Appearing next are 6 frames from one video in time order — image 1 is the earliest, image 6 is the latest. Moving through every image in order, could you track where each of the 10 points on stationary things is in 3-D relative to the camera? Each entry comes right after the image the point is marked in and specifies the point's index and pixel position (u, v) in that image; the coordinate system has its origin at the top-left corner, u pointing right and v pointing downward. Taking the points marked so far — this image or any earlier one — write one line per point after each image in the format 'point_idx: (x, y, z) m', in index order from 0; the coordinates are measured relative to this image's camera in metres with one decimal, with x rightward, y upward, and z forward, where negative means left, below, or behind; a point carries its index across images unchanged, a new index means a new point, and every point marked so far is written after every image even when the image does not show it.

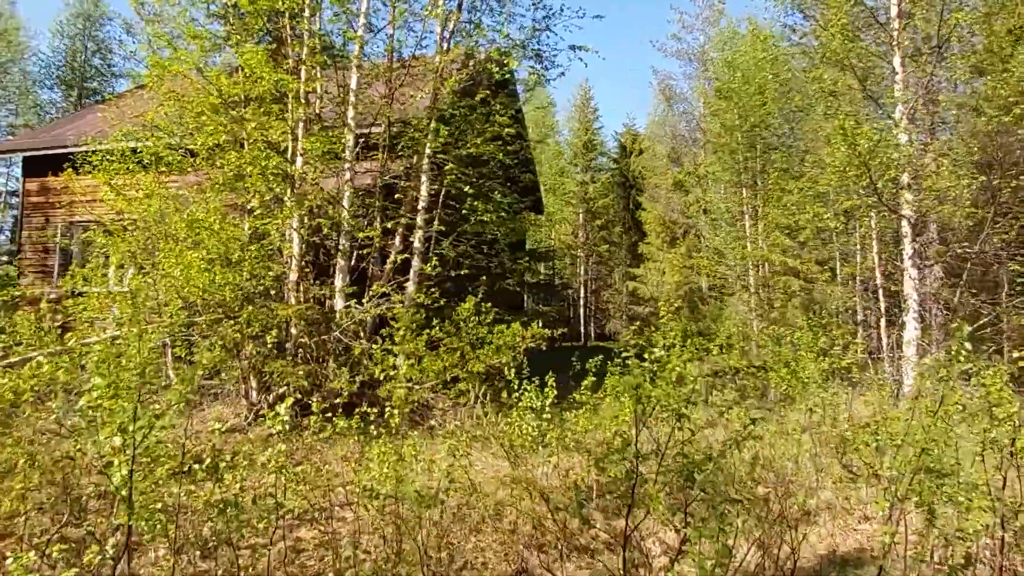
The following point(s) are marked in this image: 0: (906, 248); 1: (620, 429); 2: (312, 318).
0: (+5.8, +0.6, +10.1) m
1: (+0.8, -1.1, +5.2) m
2: (-2.3, -0.4, +7.8) m
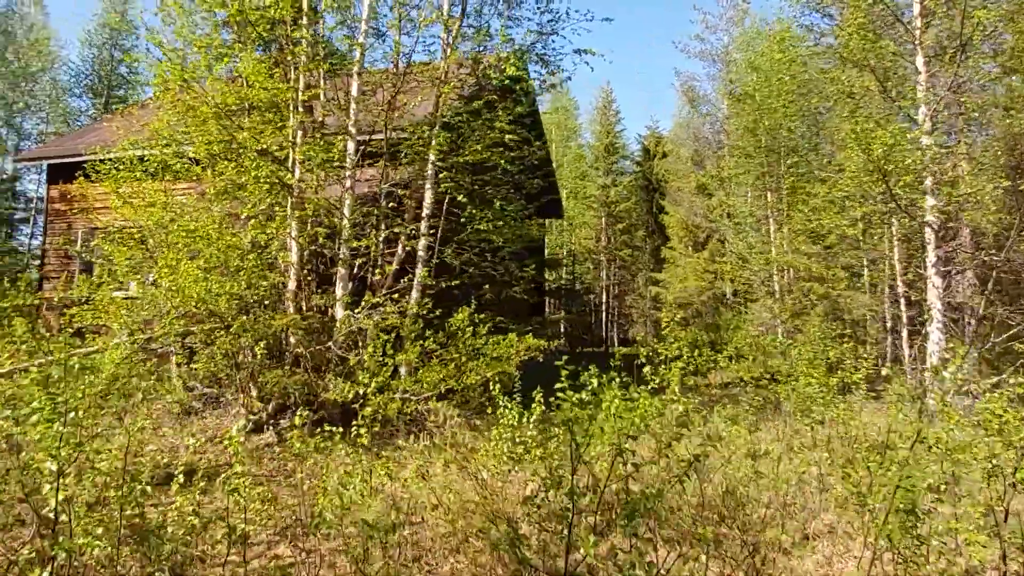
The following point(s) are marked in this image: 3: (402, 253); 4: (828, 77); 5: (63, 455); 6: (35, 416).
0: (+5.9, +0.5, +9.6) m
1: (+0.7, -1.2, +5.0) m
2: (-2.3, -0.5, +7.7) m
3: (-1.4, +0.4, +8.6) m
4: (+4.9, +3.3, +10.8) m
5: (-2.2, -0.8, +3.4) m
6: (-2.4, -0.6, +3.5) m
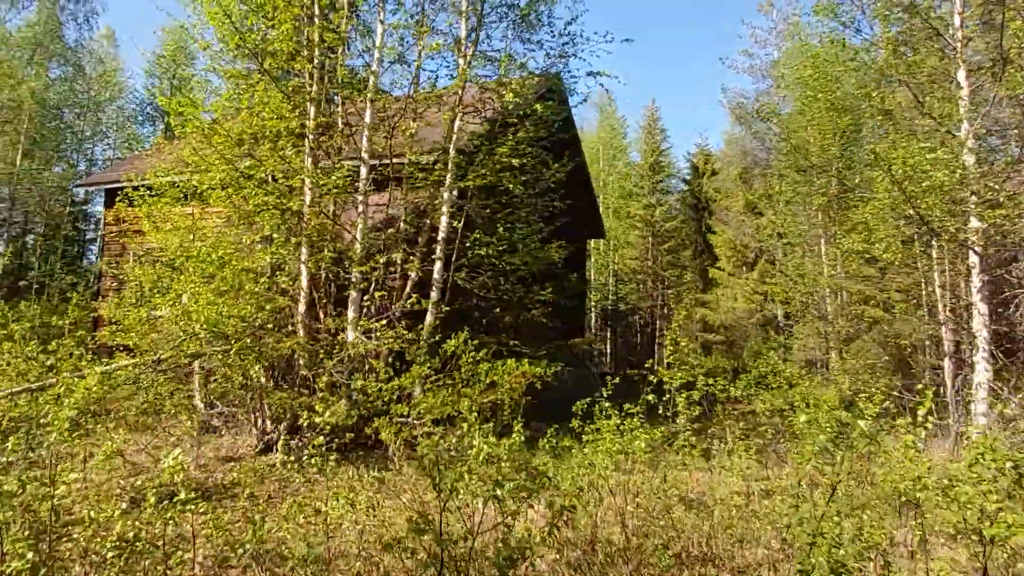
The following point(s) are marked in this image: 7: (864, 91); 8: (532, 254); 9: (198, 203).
0: (+6.1, +0.1, +9.0) m
1: (+0.5, -1.4, +4.8) m
2: (-2.3, -0.8, +7.9) m
3: (-1.2, +0.1, +8.6) m
4: (+5.3, +2.9, +10.3) m
5: (-2.5, -1.0, +3.6) m
6: (-2.7, -0.8, +3.6) m
7: (+5.1, +2.9, +10.0) m
8: (+0.3, +0.5, +9.4) m
9: (-4.2, +1.1, +9.1) m
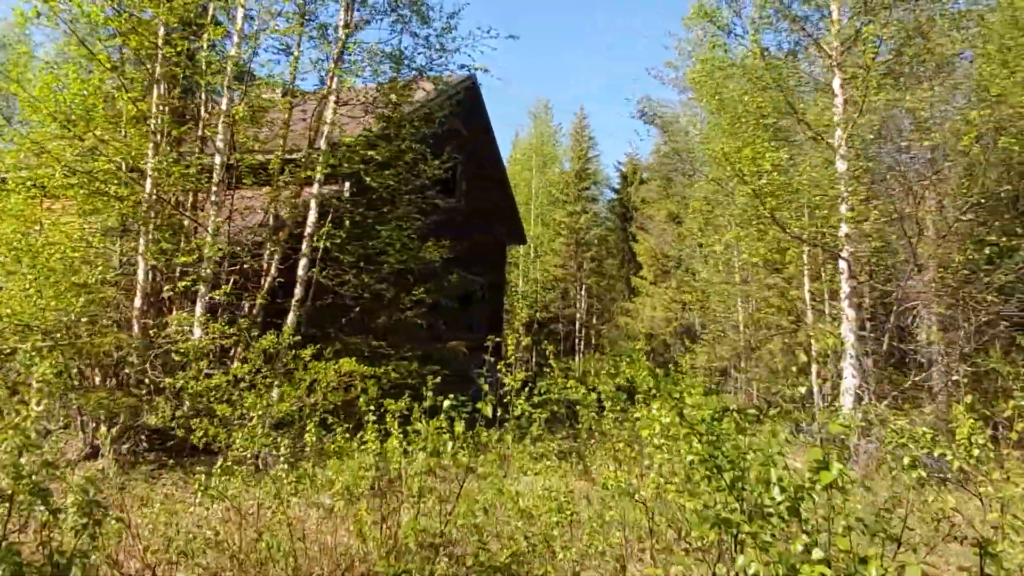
0: (+4.4, 0.0, +9.1) m
1: (-1.0, -1.3, +4.5) m
2: (-3.9, -0.7, +7.4) m
3: (-2.9, +0.2, +8.2) m
4: (+3.6, +2.9, +10.4) m
5: (-3.9, -0.8, +3.1) m
6: (-4.1, -0.6, +3.1) m
7: (+3.4, +2.8, +10.0) m
8: (-1.4, +0.5, +9.1) m
9: (-5.8, +1.2, +8.6) m
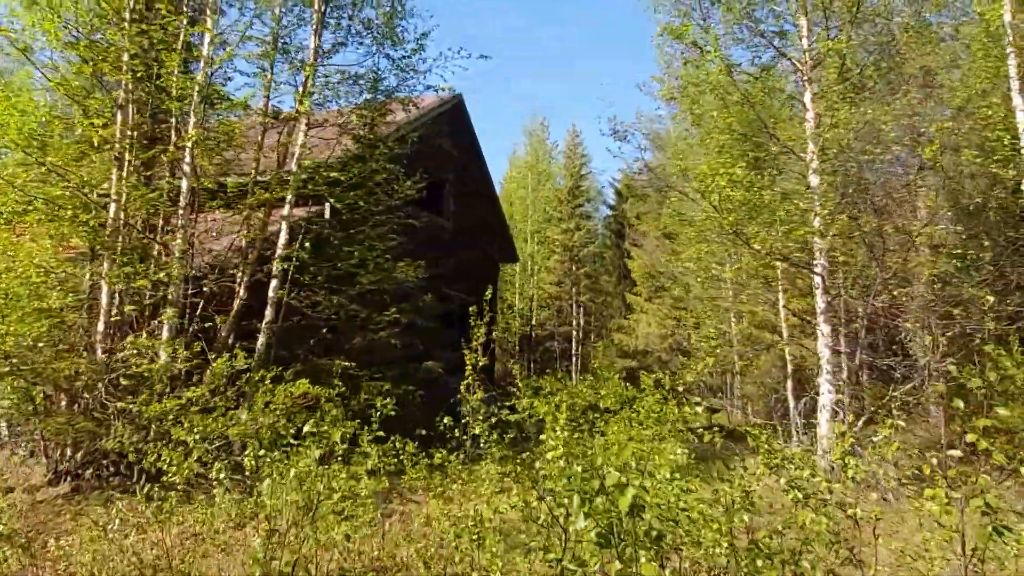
0: (+4.0, -0.2, +9.0) m
1: (-1.4, -1.4, +4.5) m
2: (-4.3, -1.0, +7.4) m
3: (-3.2, -0.1, +8.3) m
4: (+3.2, +2.6, +10.3) m
5: (-4.4, -1.0, +3.1) m
6: (-4.5, -0.8, +3.1) m
7: (+3.1, +2.6, +10.0) m
8: (-1.8, +0.2, +9.1) m
9: (-6.2, +0.9, +8.7) m
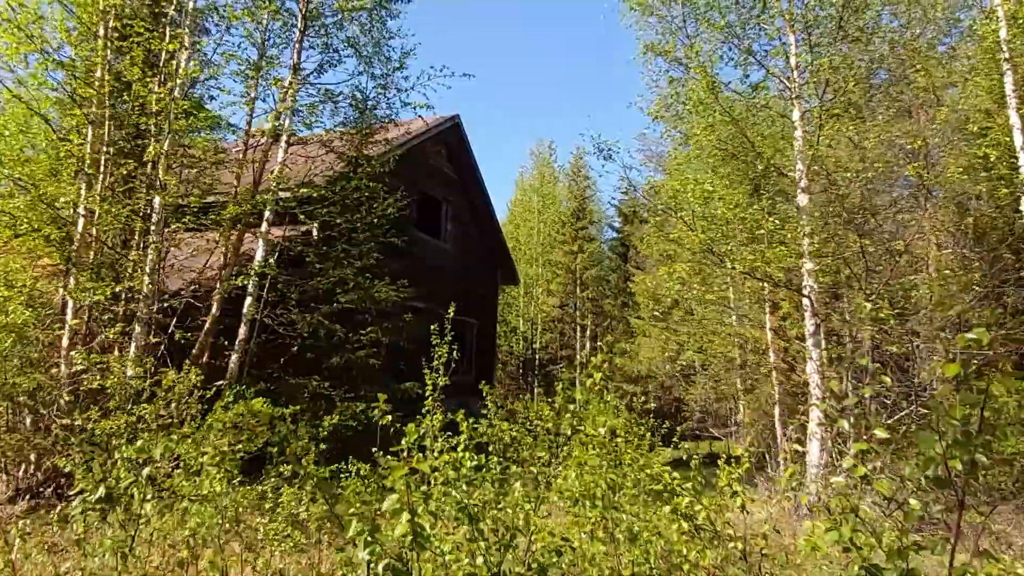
0: (+3.7, -0.5, +8.7) m
1: (-1.8, -1.5, +4.3) m
2: (-4.6, -1.1, +7.3) m
3: (-3.5, -0.3, +8.1) m
4: (+3.0, +2.3, +10.2) m
5: (-4.8, -1.0, +3.0) m
6: (-4.9, -0.8, +3.1) m
7: (+2.8, +2.2, +9.8) m
8: (-2.1, 0.0, +8.9) m
9: (-6.5, +0.7, +8.7) m
